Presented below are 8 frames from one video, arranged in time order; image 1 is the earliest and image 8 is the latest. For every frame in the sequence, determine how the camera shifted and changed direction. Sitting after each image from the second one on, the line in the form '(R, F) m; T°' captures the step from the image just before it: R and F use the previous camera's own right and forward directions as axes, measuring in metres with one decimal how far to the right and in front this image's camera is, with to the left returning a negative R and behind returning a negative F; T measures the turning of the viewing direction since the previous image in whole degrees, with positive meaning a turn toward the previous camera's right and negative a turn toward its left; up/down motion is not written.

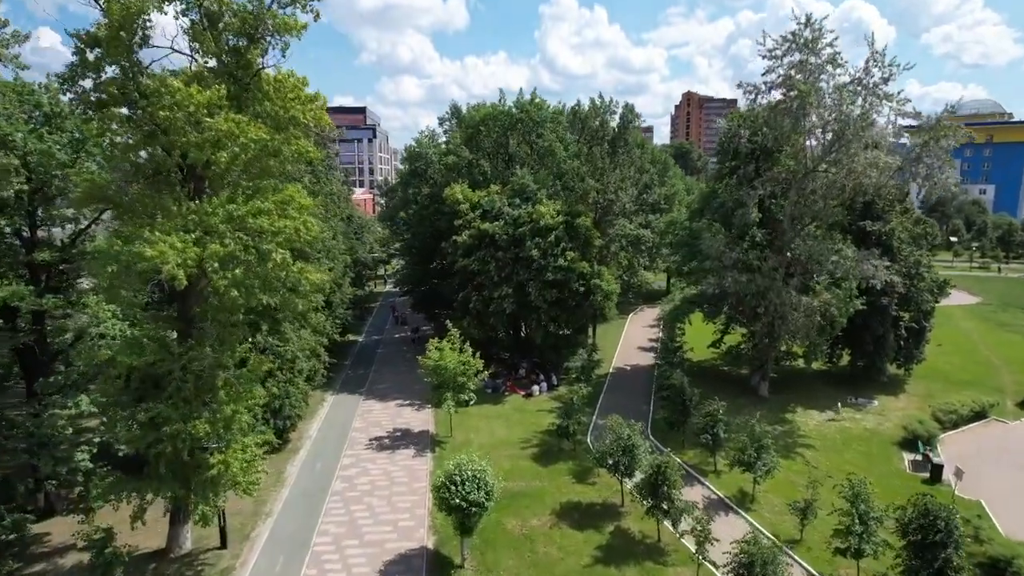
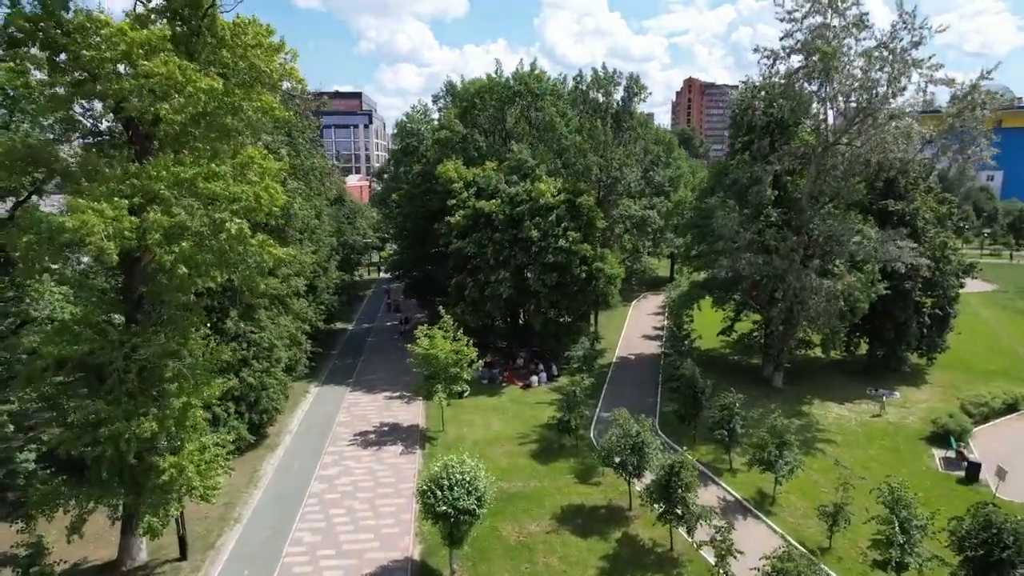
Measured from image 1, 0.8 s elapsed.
(+0.1, +2.2) m; 0°
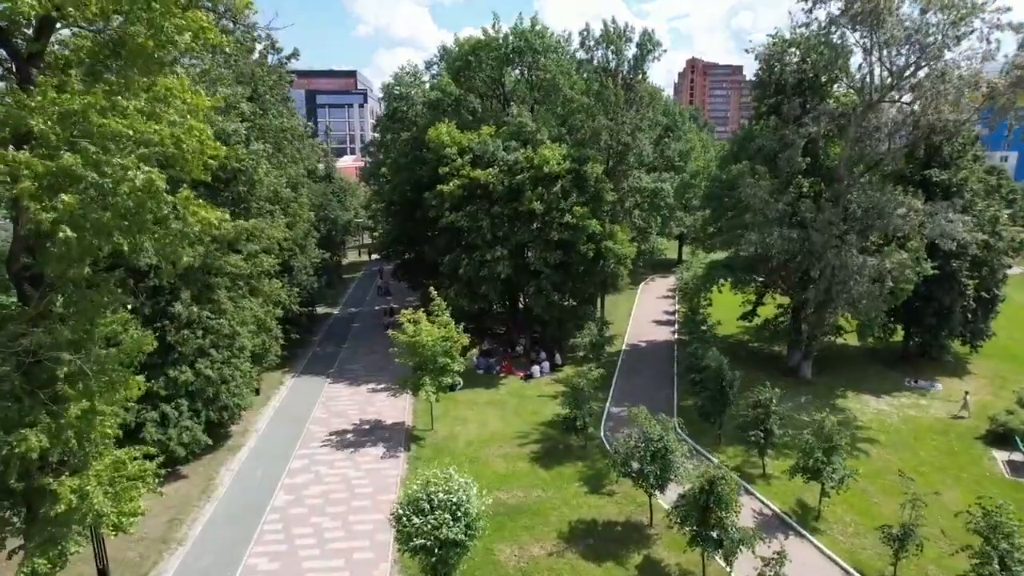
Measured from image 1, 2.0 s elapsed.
(0.0, +3.2) m; 0°
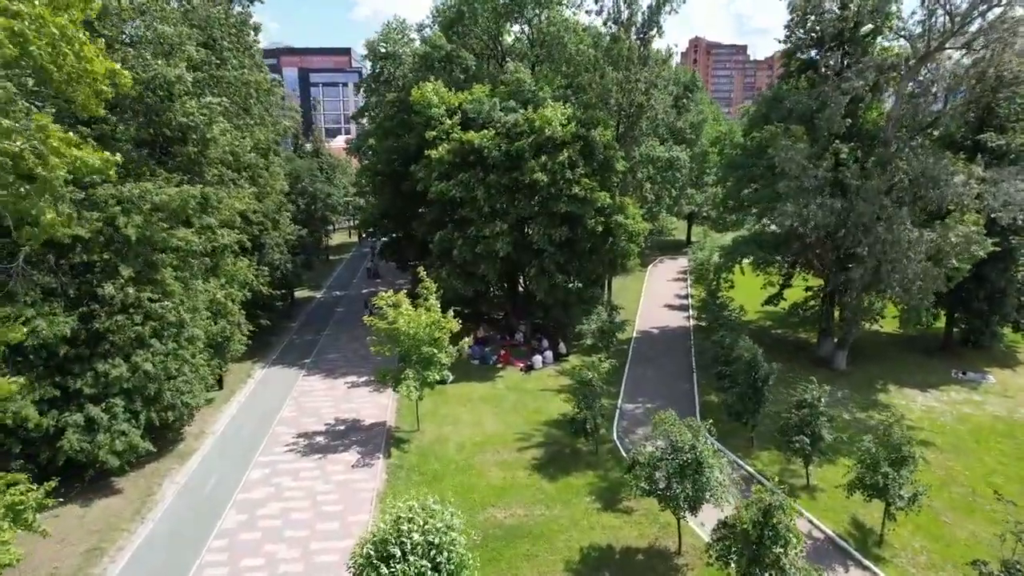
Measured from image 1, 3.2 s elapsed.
(0.0, +3.1) m; 0°
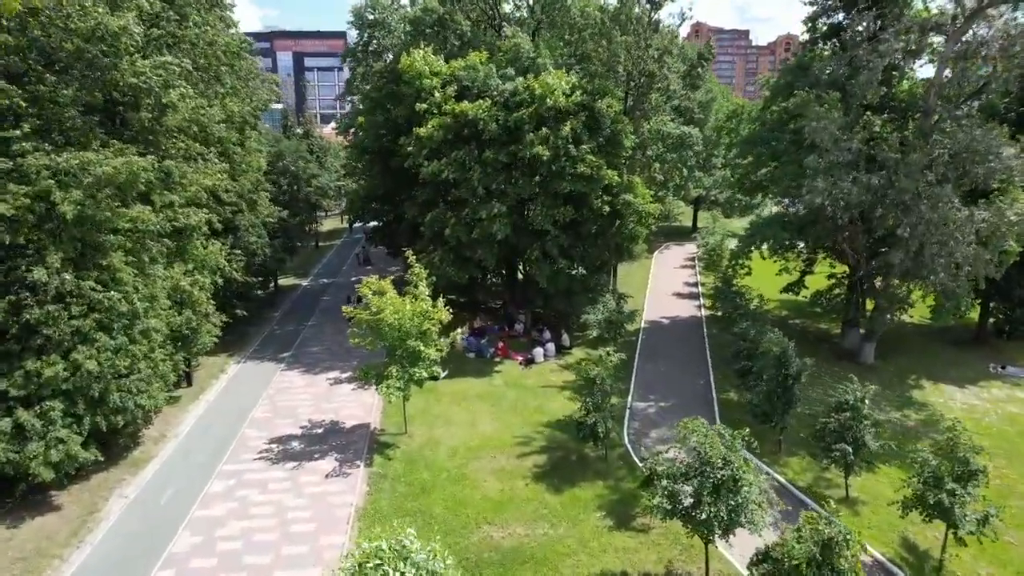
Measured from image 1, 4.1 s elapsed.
(0.0, +2.1) m; 0°
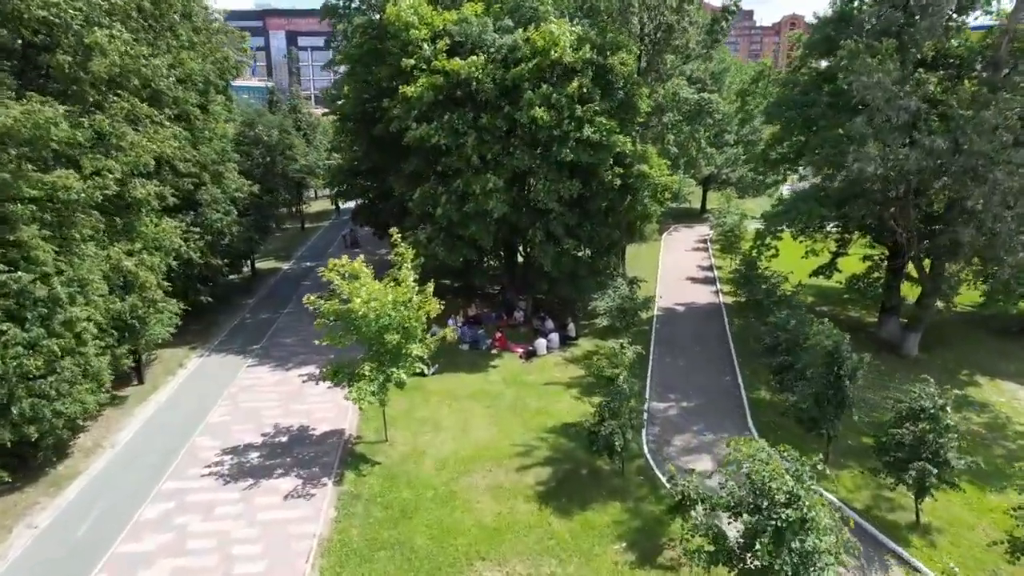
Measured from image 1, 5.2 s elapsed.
(0.0, +2.7) m; 0°
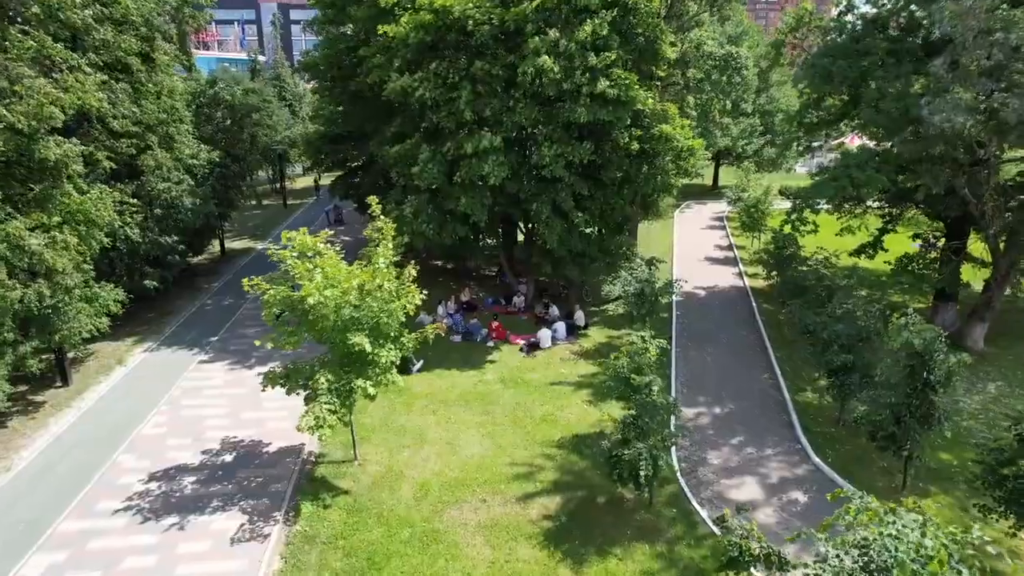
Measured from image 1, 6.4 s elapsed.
(0.0, +2.9) m; 0°
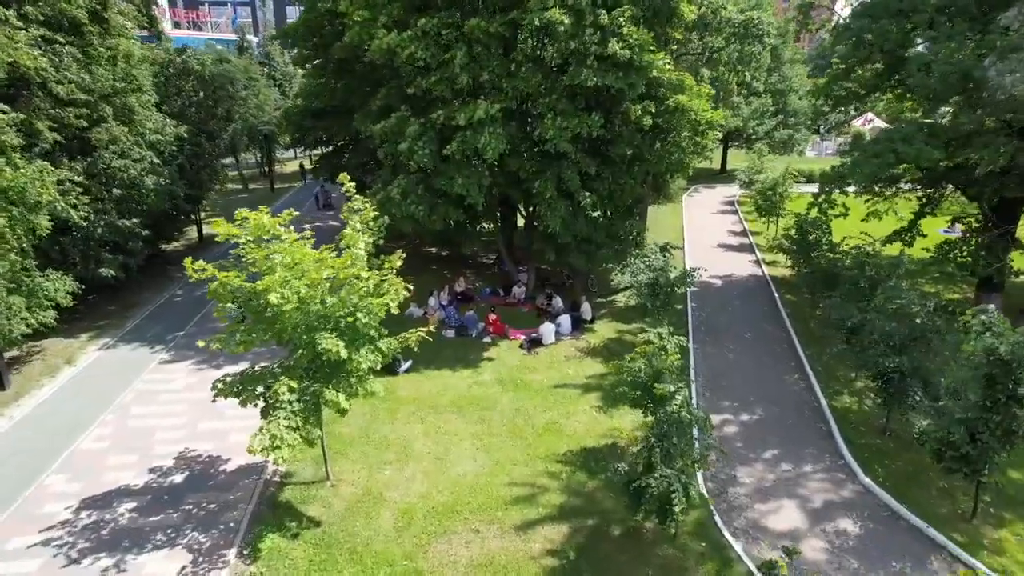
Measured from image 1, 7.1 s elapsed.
(0.0, +1.8) m; 0°
